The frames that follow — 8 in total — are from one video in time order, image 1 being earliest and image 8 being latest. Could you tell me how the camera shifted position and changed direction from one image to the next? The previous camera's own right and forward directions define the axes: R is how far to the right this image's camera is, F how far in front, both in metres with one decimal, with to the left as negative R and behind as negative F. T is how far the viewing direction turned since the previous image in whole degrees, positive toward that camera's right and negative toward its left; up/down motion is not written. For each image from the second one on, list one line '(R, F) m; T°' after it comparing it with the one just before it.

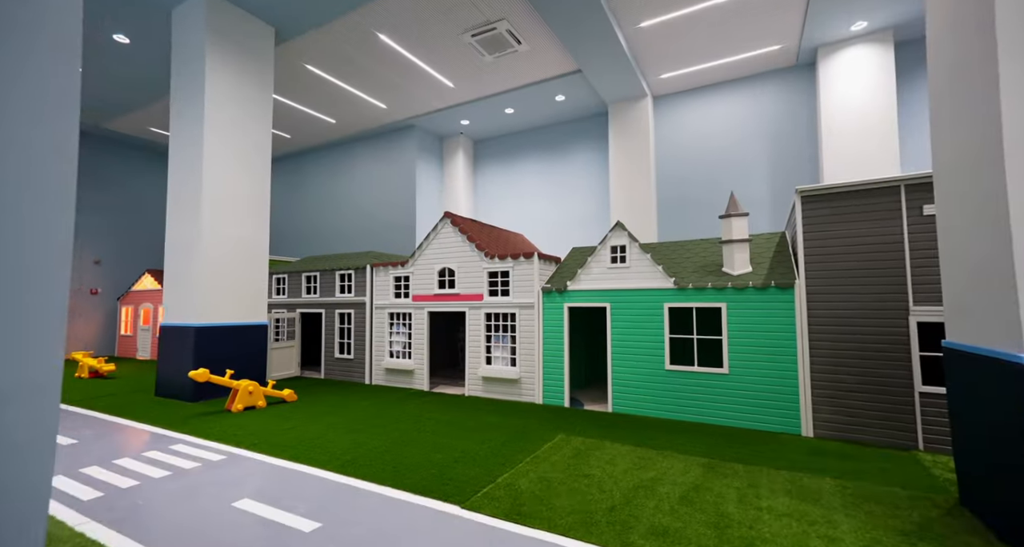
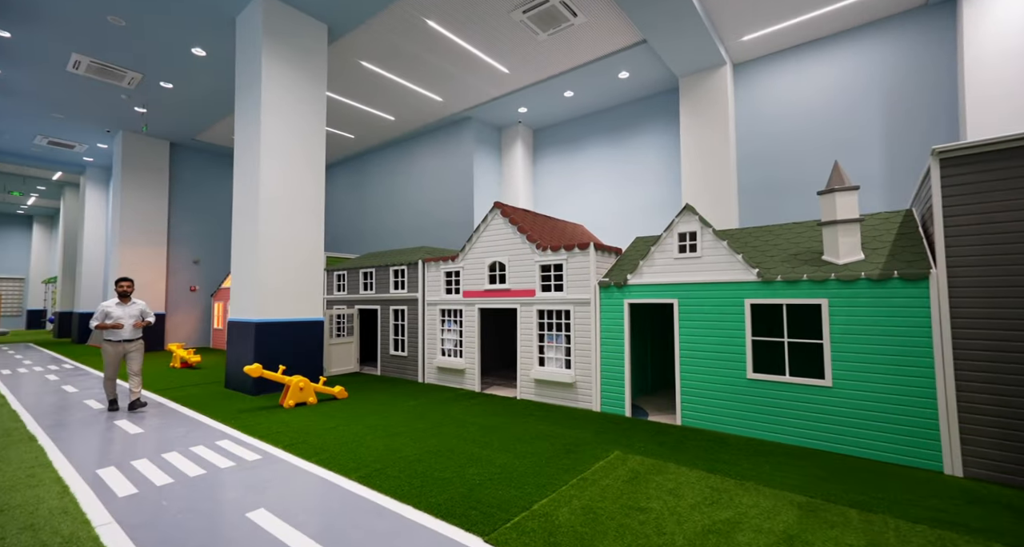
(+0.2, +0.5) m; -9°
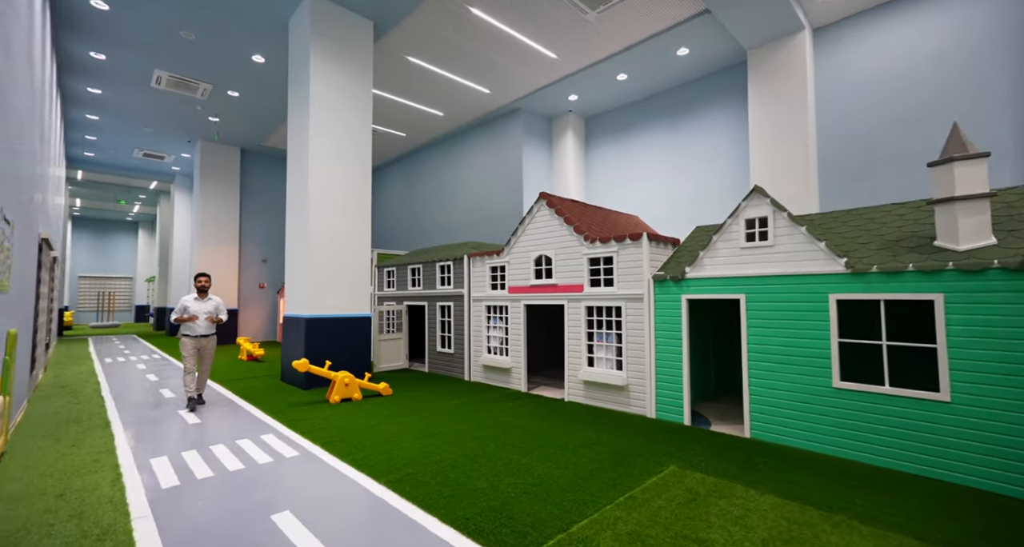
(+0.1, +0.3) m; -7°
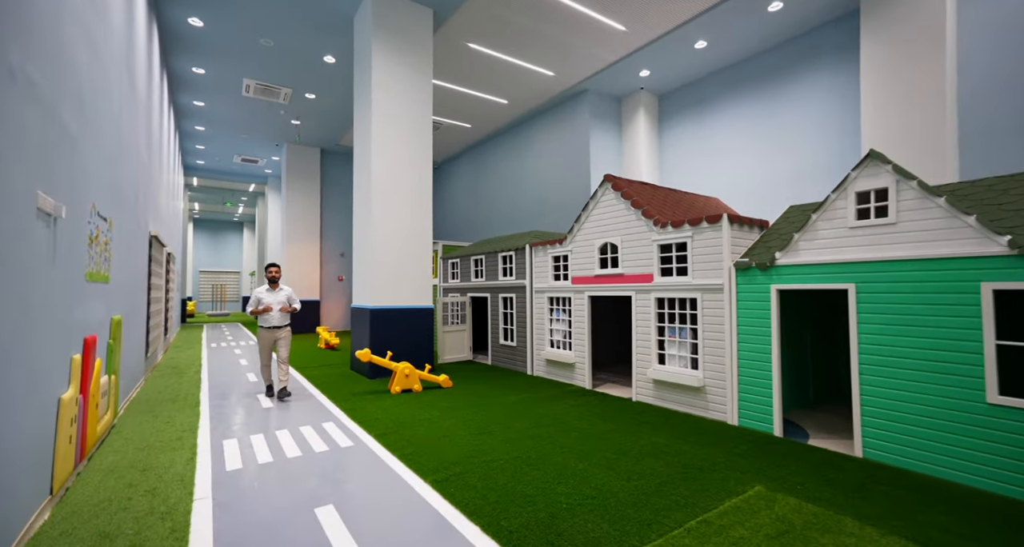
(+0.1, +0.3) m; -9°
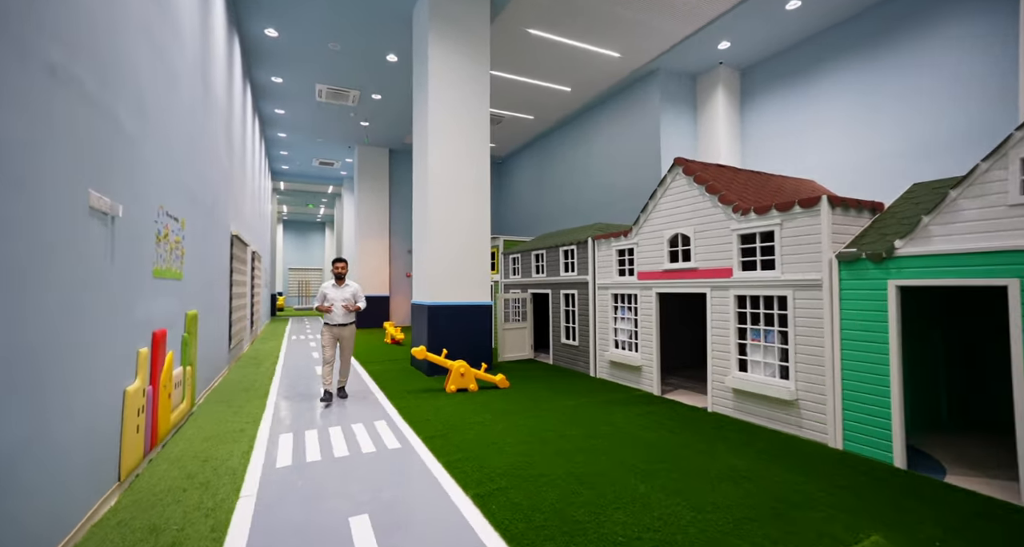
(+0.1, +0.4) m; -8°
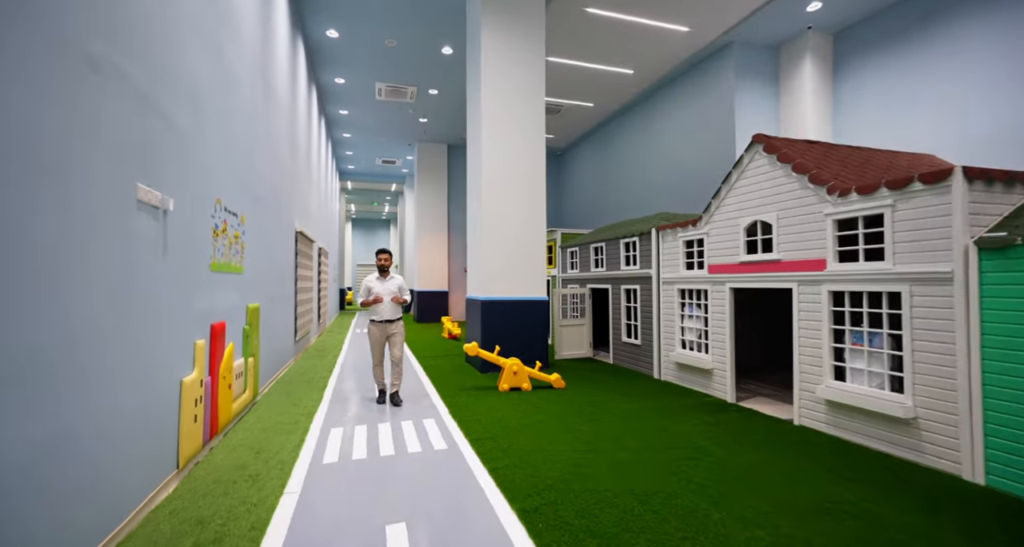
(0.0, +0.3) m; -7°
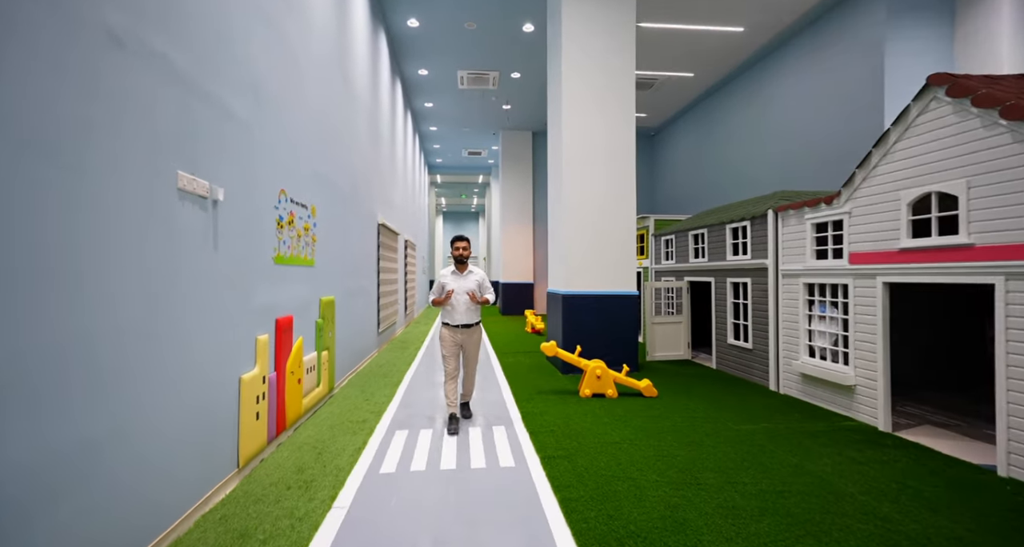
(+0.1, +0.6) m; -11°
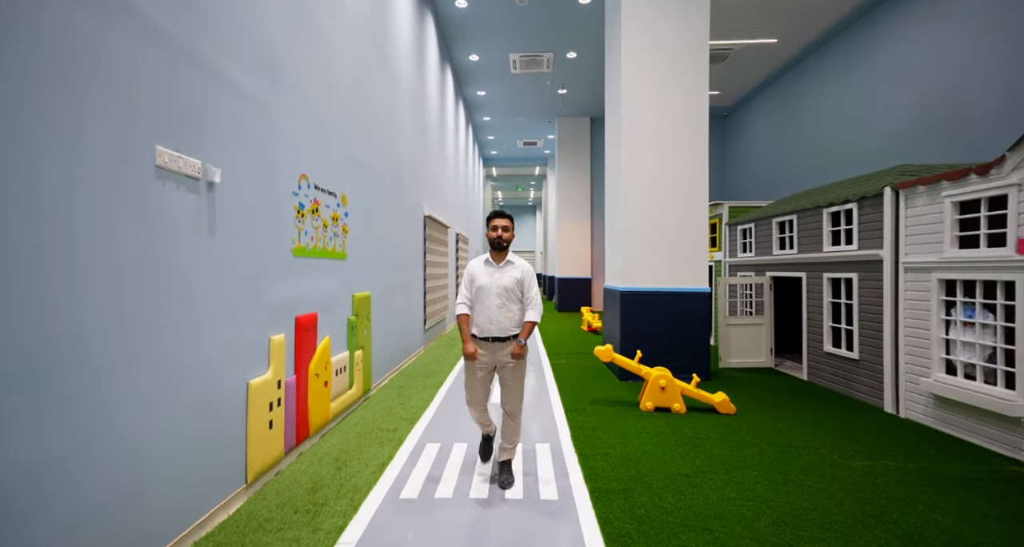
(+0.1, +0.7) m; -7°
